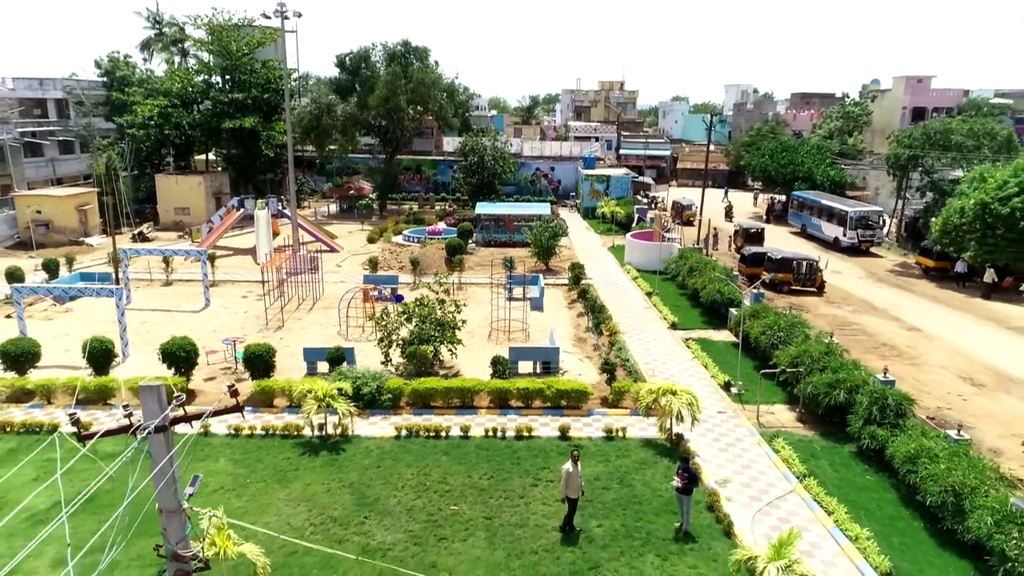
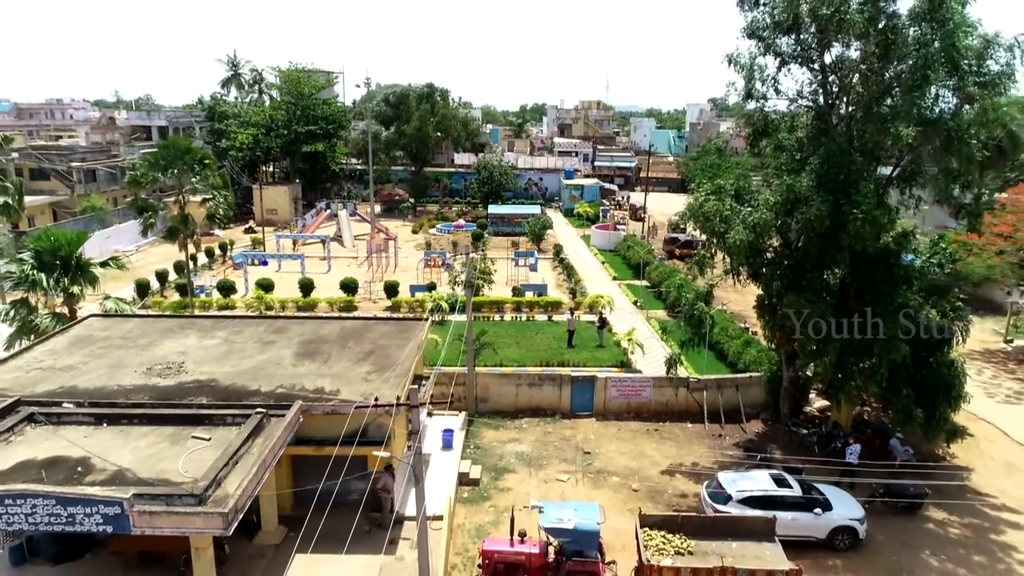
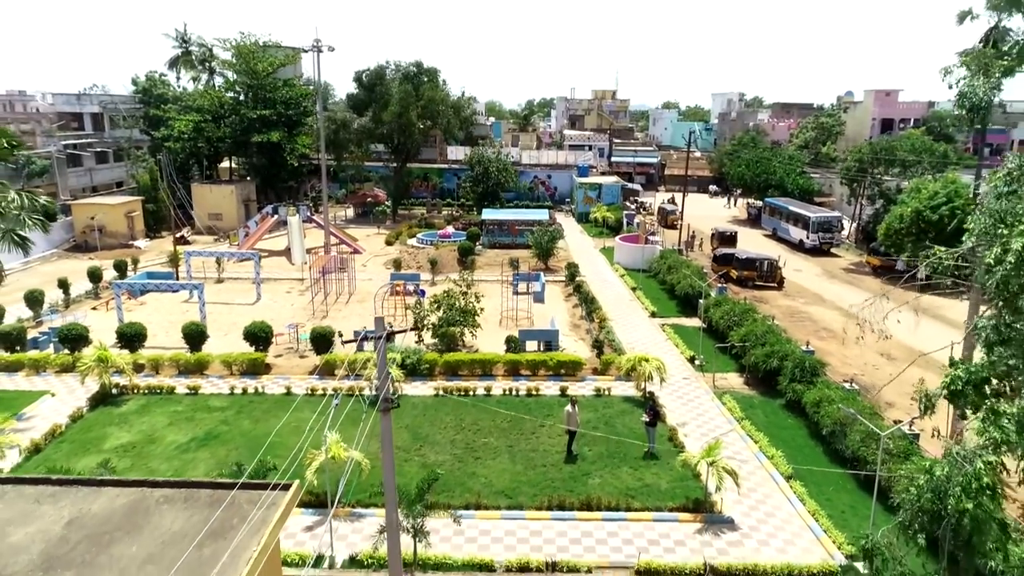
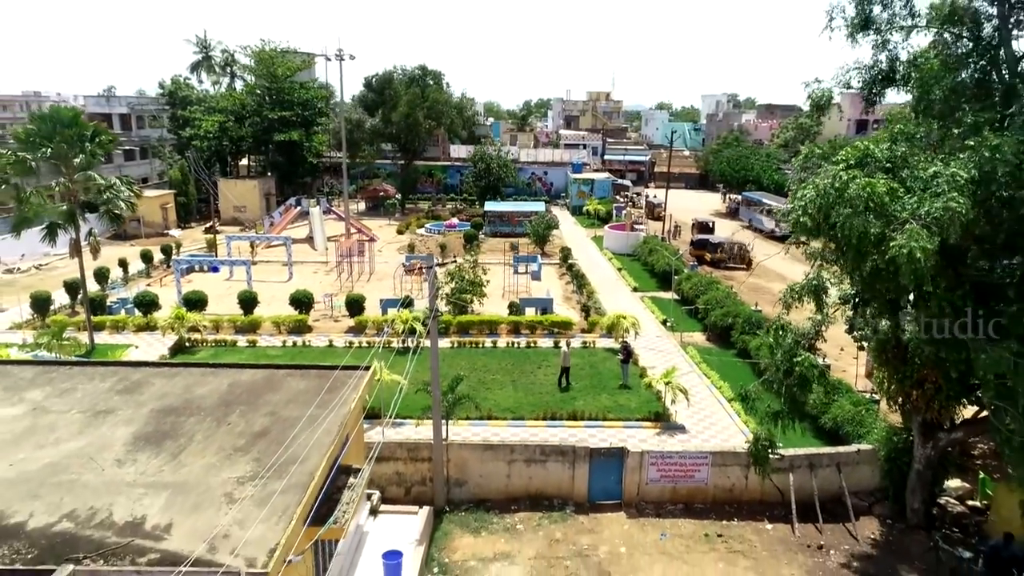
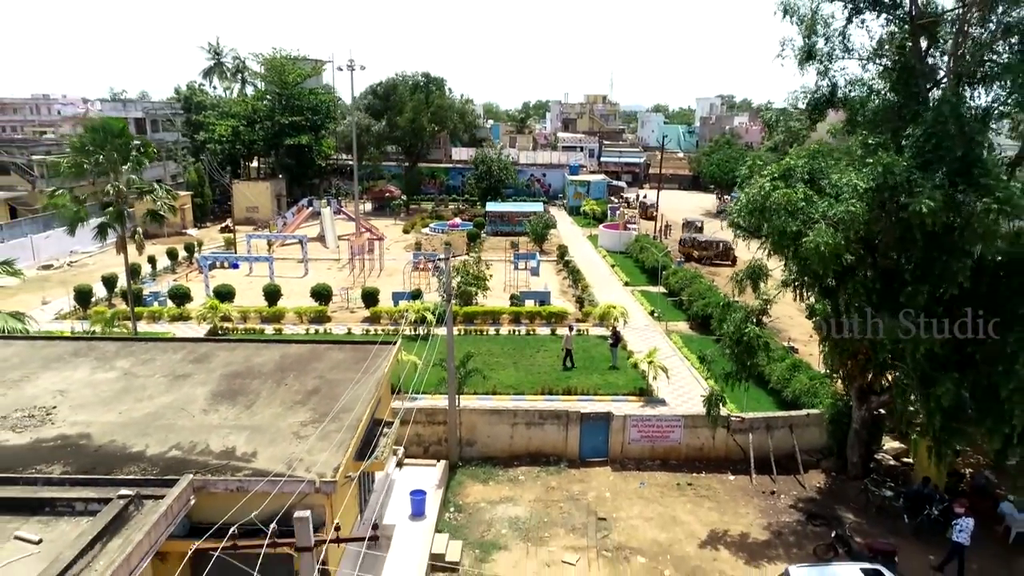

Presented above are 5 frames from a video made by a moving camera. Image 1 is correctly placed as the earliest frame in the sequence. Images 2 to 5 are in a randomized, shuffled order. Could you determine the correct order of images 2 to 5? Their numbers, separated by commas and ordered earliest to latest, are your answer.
3, 4, 5, 2
